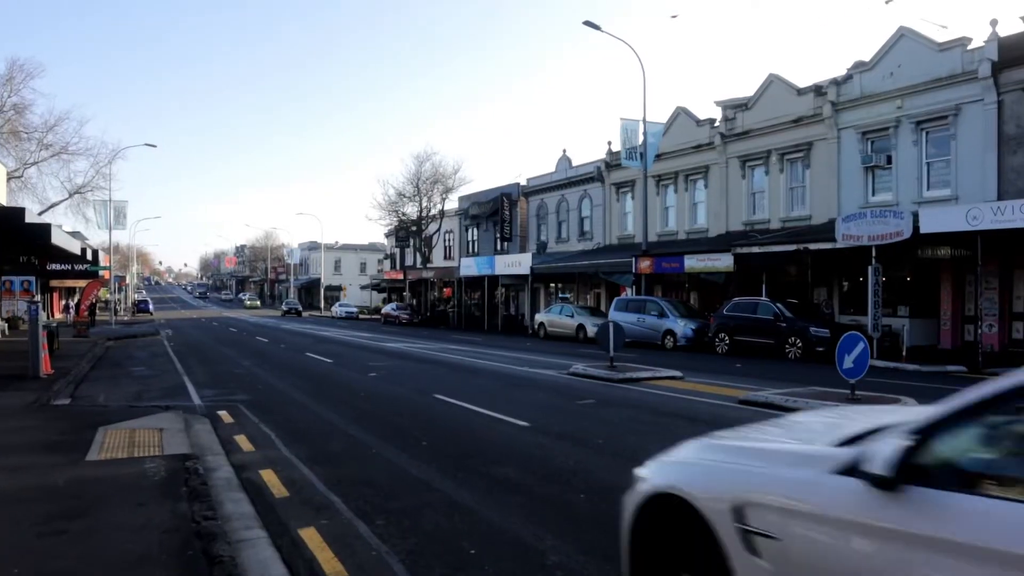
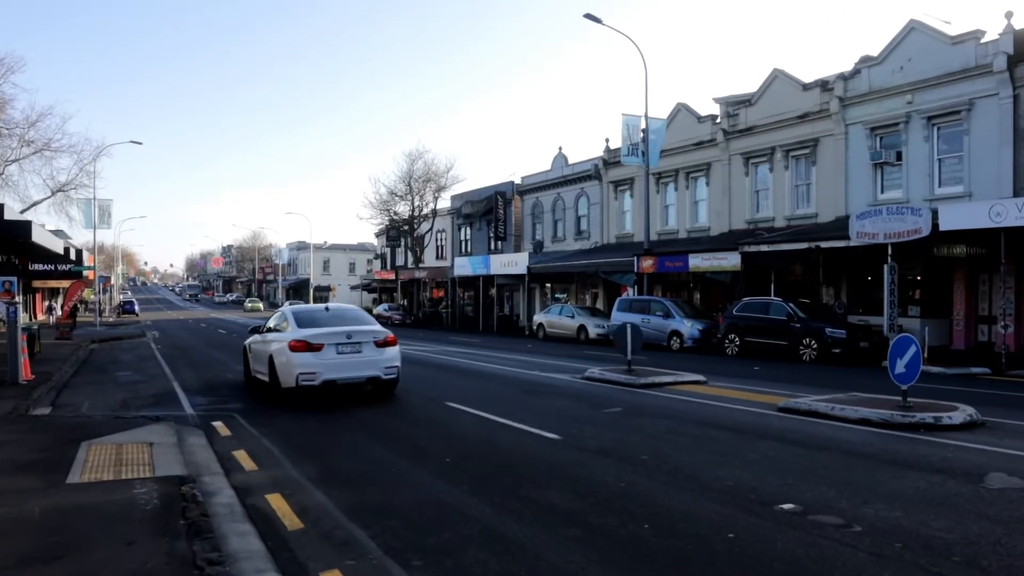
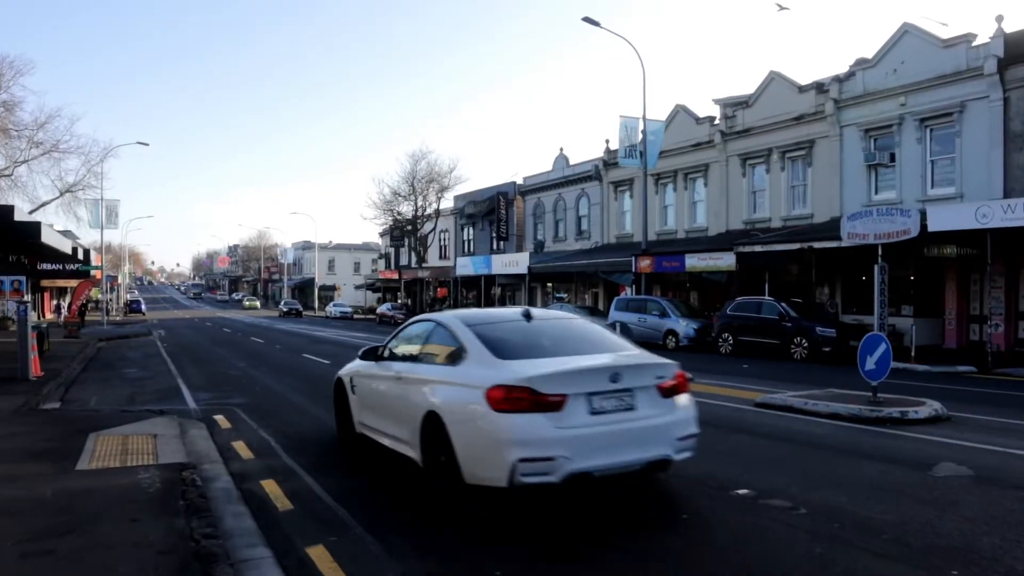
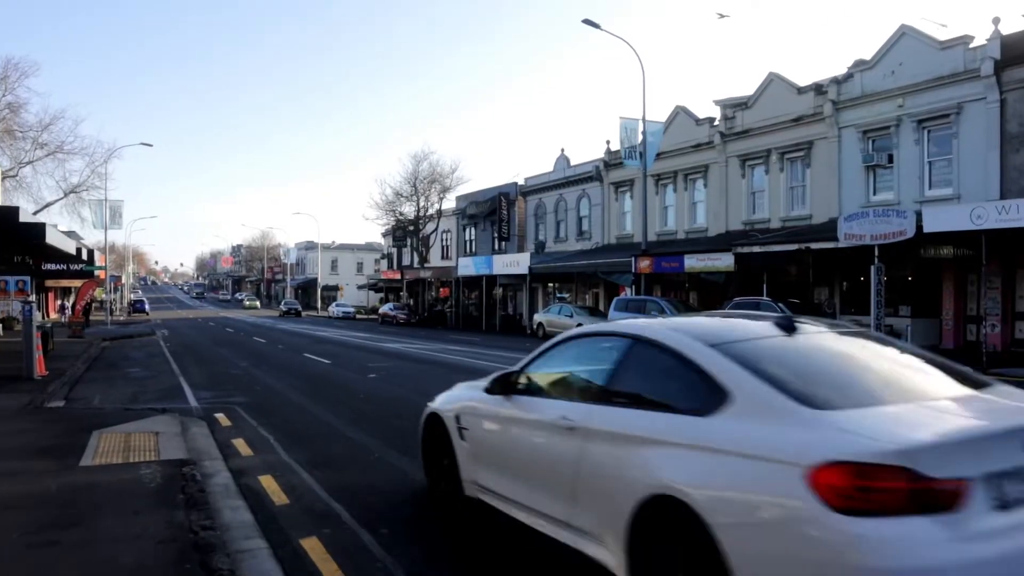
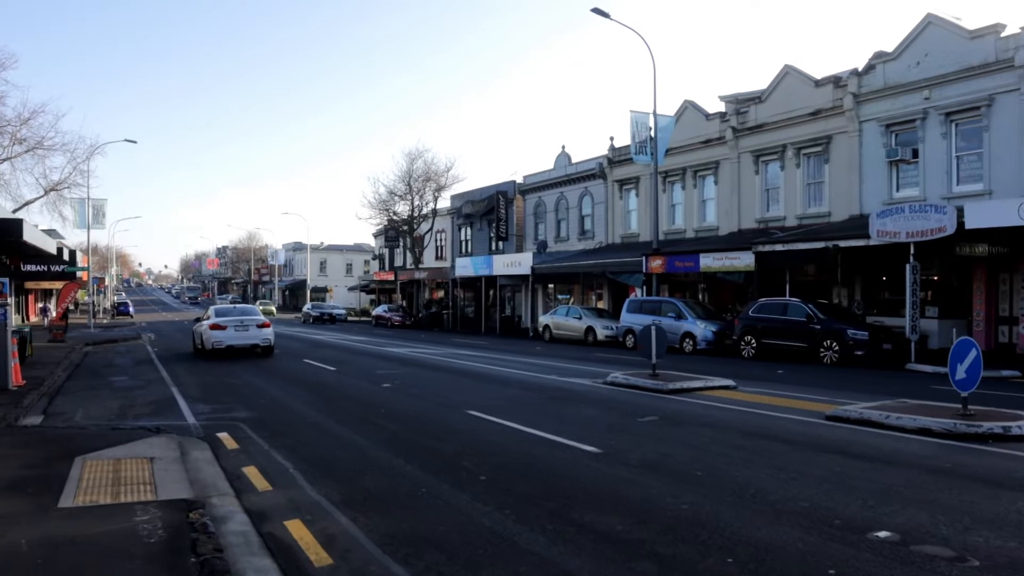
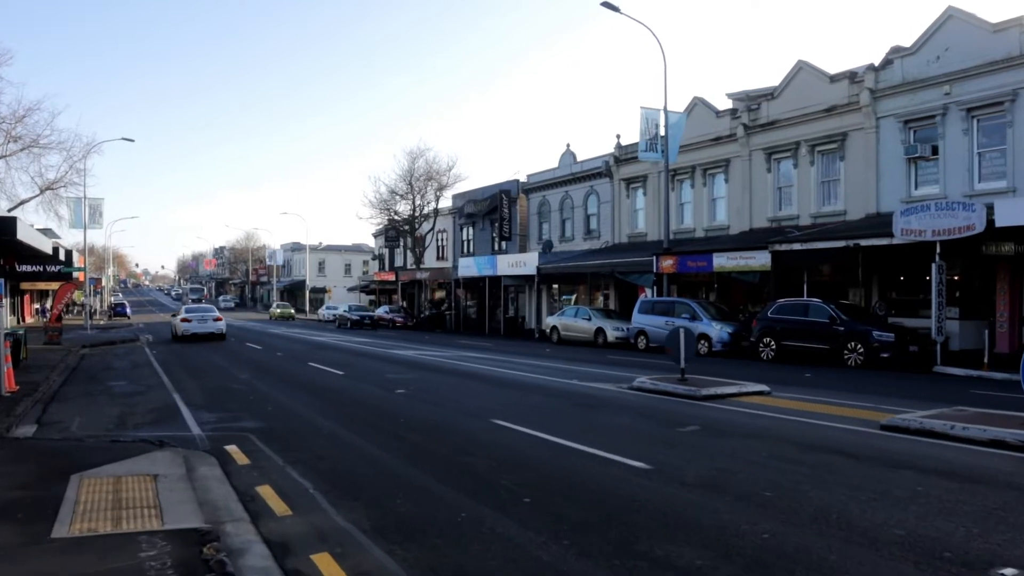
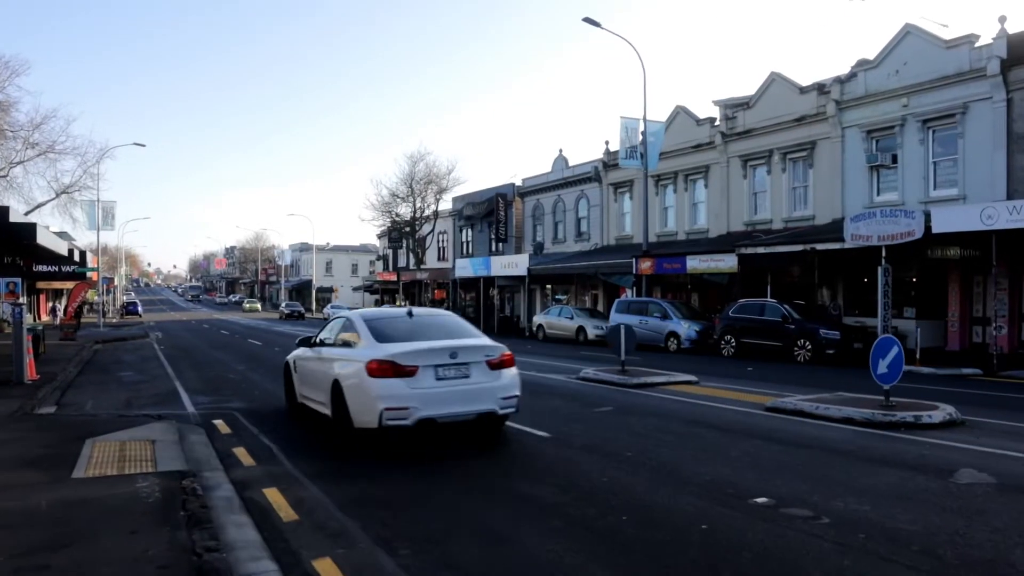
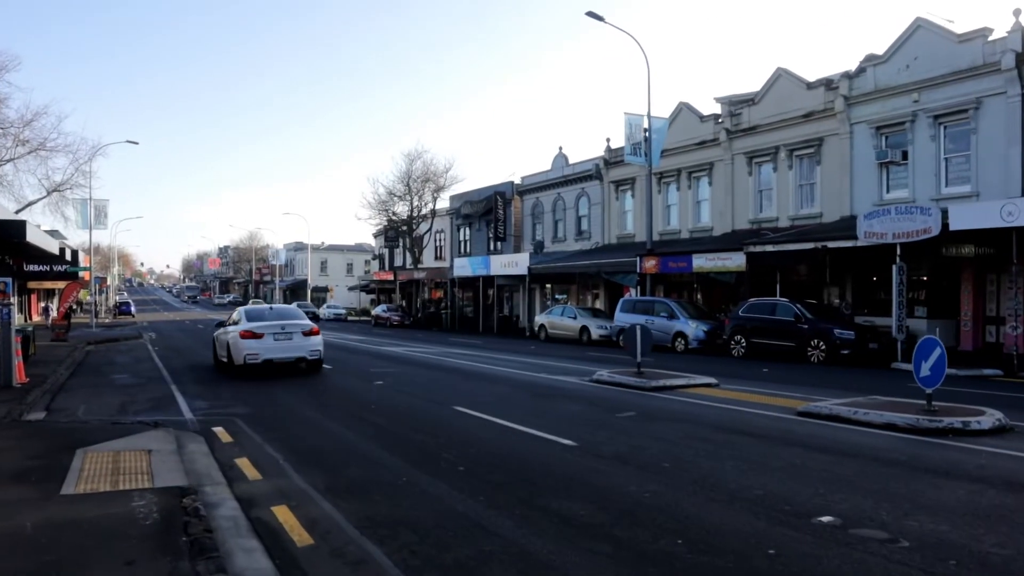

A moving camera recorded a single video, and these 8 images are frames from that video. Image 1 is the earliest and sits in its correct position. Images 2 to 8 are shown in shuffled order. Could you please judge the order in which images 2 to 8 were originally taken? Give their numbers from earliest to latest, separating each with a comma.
4, 3, 7, 2, 8, 5, 6
